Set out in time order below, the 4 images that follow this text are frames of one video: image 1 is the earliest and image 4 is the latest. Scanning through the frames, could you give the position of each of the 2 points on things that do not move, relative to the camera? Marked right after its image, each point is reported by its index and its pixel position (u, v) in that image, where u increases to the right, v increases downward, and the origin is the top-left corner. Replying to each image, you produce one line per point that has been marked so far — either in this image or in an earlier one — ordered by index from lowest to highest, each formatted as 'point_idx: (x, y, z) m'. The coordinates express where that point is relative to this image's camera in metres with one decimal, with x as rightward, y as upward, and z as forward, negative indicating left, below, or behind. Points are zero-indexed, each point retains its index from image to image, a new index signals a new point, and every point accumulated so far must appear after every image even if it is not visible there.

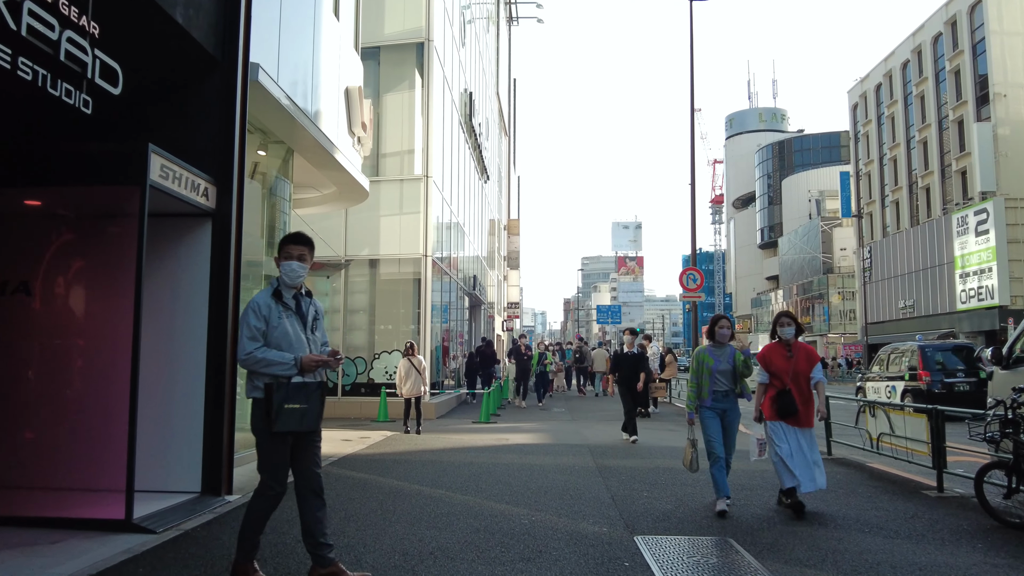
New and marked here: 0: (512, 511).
0: (0.0, -1.6, +6.3) m
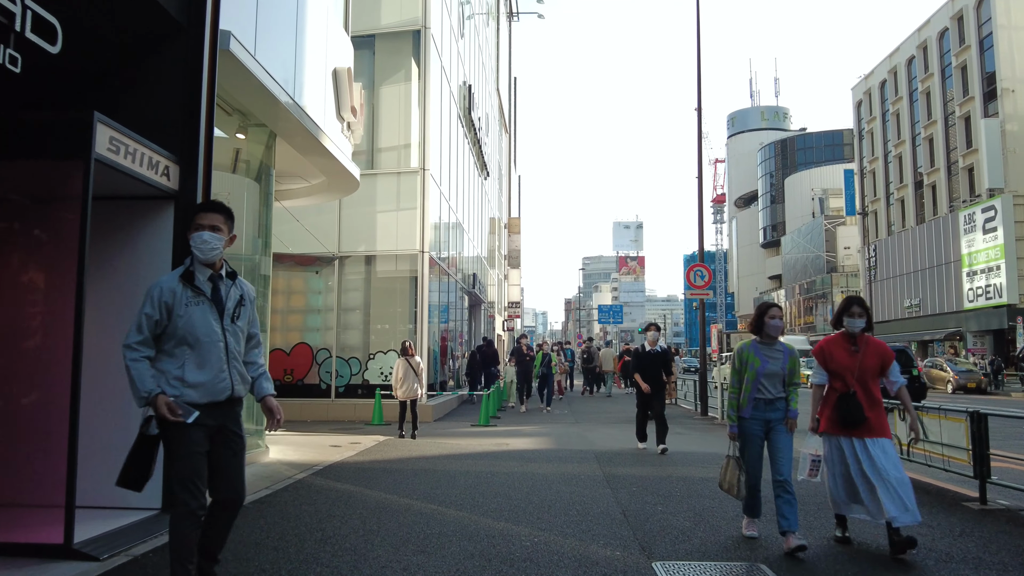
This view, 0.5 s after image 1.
0: (0.0, -1.5, +5.6) m
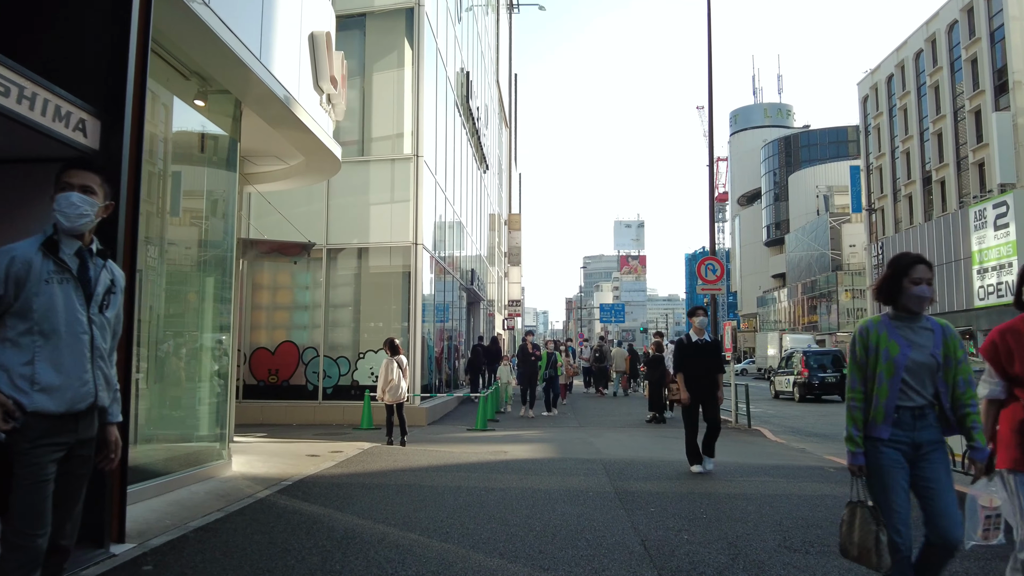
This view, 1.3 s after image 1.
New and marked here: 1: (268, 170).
0: (0.0, -1.4, +4.5) m
1: (-3.0, +1.5, +10.8) m
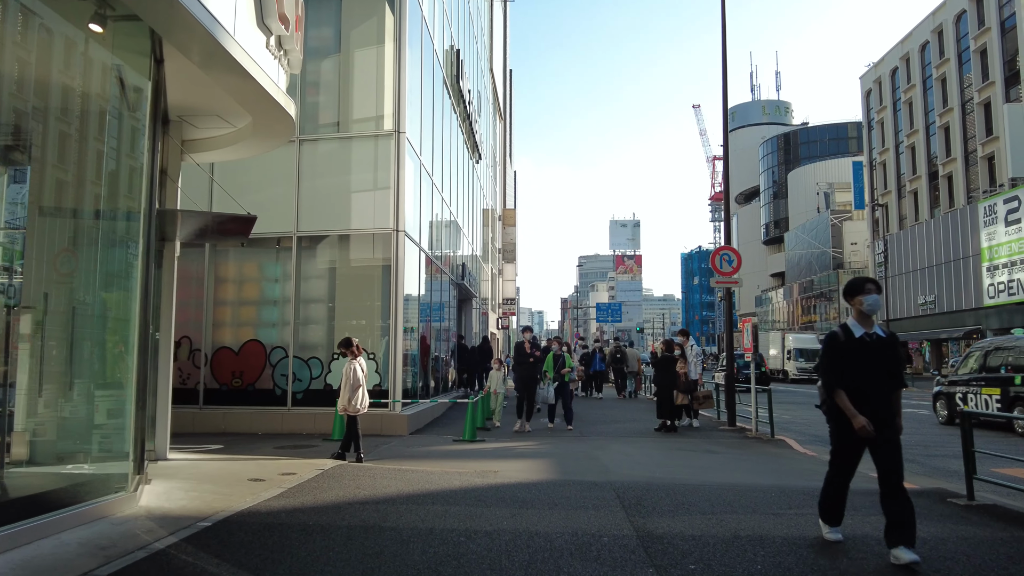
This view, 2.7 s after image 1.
0: (-0.1, -1.3, +2.8) m
1: (-3.1, +1.6, +9.1) m
